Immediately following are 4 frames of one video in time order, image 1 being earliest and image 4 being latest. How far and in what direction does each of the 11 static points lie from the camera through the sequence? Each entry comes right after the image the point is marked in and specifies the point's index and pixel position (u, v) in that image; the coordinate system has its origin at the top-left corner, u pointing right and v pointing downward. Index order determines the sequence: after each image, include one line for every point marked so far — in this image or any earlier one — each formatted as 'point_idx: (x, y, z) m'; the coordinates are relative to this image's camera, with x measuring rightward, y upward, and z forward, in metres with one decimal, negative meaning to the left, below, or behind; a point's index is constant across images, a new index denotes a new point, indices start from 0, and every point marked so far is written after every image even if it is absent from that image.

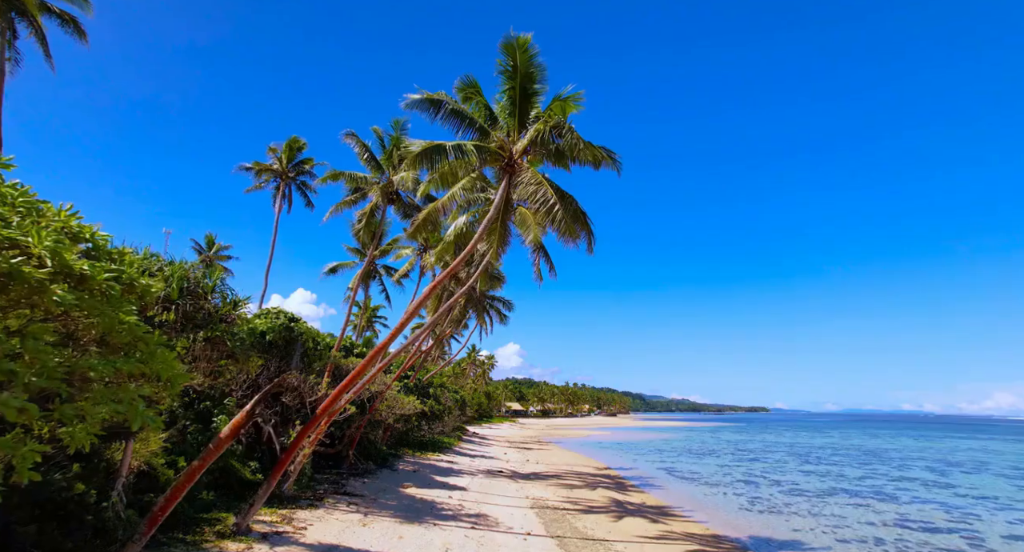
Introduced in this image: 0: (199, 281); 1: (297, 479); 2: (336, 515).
0: (-4.8, -0.1, +8.1) m
1: (-5.6, -5.3, +13.7) m
2: (-4.0, -5.5, +12.1) m
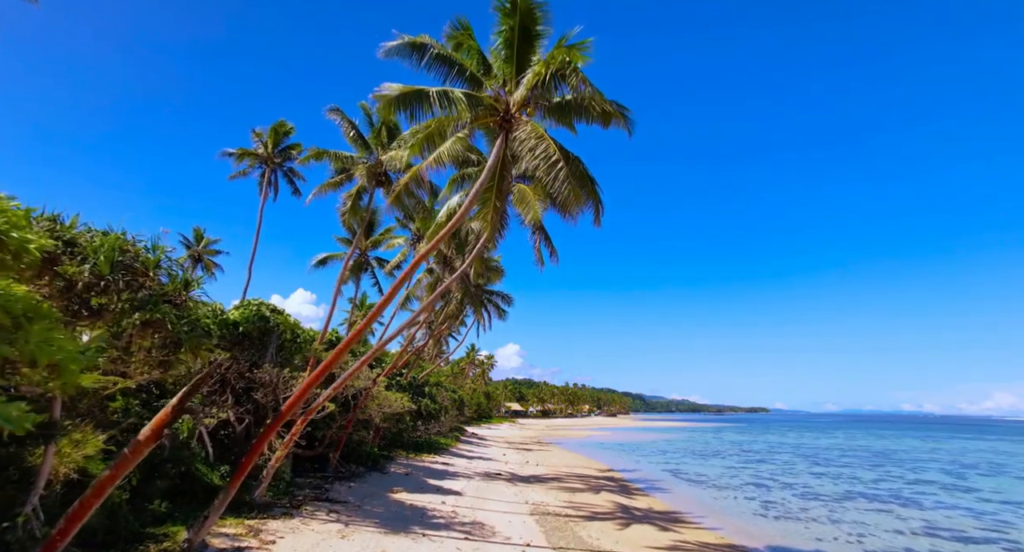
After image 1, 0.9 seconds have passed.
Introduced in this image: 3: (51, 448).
0: (-4.9, +0.3, +6.9) m
1: (-5.6, -4.9, +12.5) m
2: (-4.1, -5.1, +10.8) m
3: (-5.4, -2.0, +6.2) m
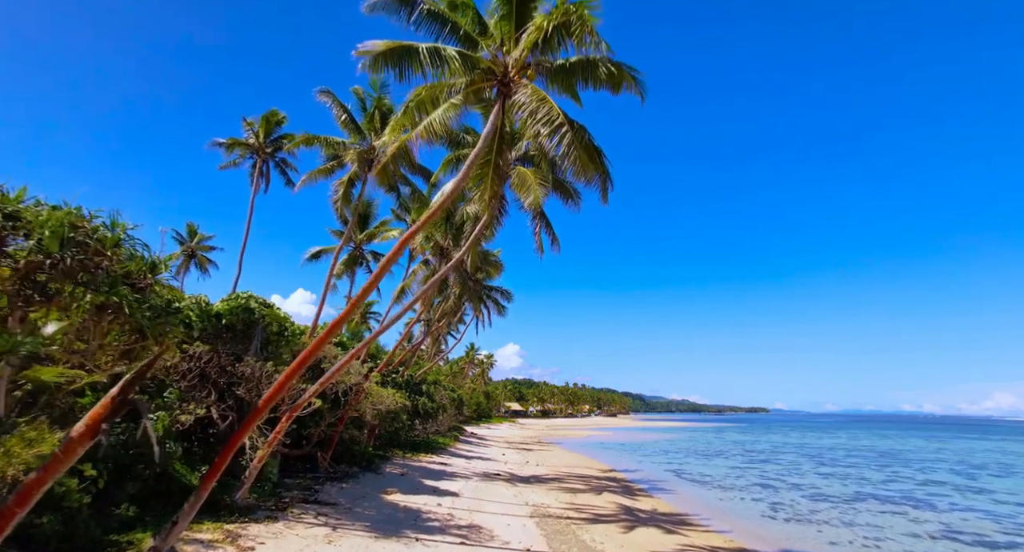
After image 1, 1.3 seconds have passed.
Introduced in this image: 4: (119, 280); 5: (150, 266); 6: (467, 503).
0: (-4.9, +0.5, +6.2) m
1: (-5.6, -4.7, +11.8) m
2: (-4.1, -4.9, +10.1) m
3: (-5.4, -1.7, +5.5) m
4: (-4.7, 0.0, +6.3) m
5: (-4.7, +0.1, +6.8) m
6: (-1.4, -6.9, +16.0) m
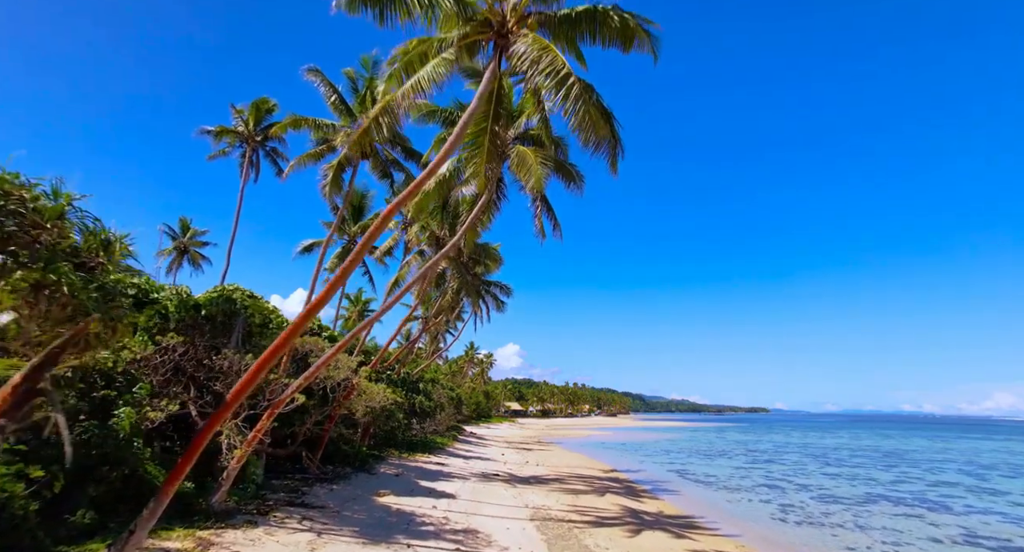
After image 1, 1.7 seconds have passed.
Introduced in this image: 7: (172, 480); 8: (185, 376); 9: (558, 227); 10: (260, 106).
0: (-4.9, +0.8, +5.4) m
1: (-5.7, -4.4, +11.0) m
2: (-4.2, -4.6, +9.4) m
3: (-5.4, -1.5, +4.7) m
4: (-4.7, +0.2, +5.6) m
5: (-4.7, +0.4, +6.0) m
6: (-1.4, -6.6, +15.3) m
7: (-4.3, -2.6, +6.7) m
8: (-6.3, -1.9, +10.1) m
9: (+1.1, +1.1, +12.1) m
10: (-9.6, +6.5, +20.0) m
